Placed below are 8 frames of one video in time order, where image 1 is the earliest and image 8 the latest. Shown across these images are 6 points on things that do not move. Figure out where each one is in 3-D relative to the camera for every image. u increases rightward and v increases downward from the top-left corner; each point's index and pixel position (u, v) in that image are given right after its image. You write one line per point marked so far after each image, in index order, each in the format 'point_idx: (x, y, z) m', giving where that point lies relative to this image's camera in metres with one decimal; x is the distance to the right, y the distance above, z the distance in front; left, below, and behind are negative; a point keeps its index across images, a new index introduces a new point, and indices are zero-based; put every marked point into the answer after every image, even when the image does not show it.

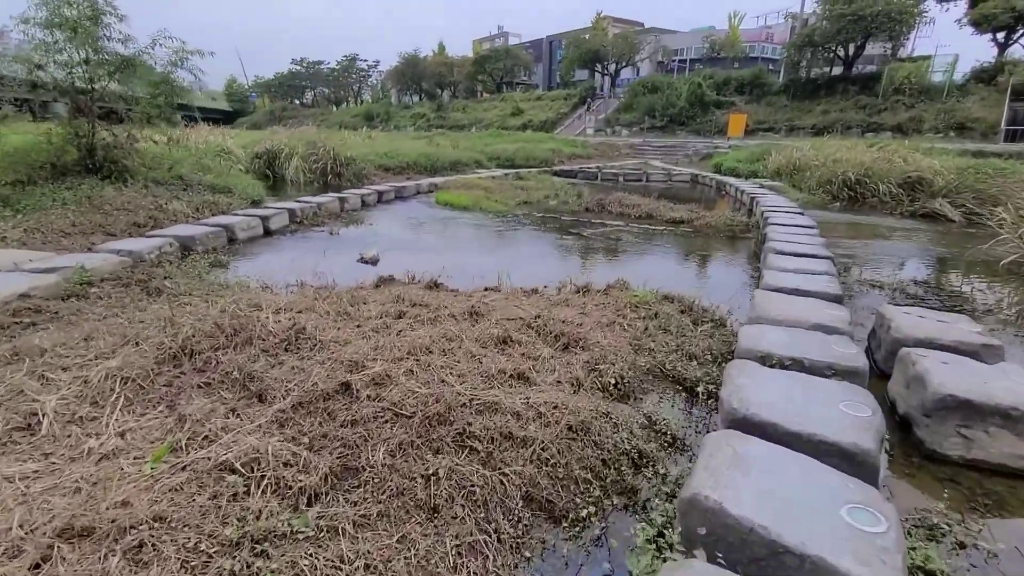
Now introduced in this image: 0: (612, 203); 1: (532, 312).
0: (+1.4, +1.2, +7.0) m
1: (+0.1, -0.1, +2.6) m
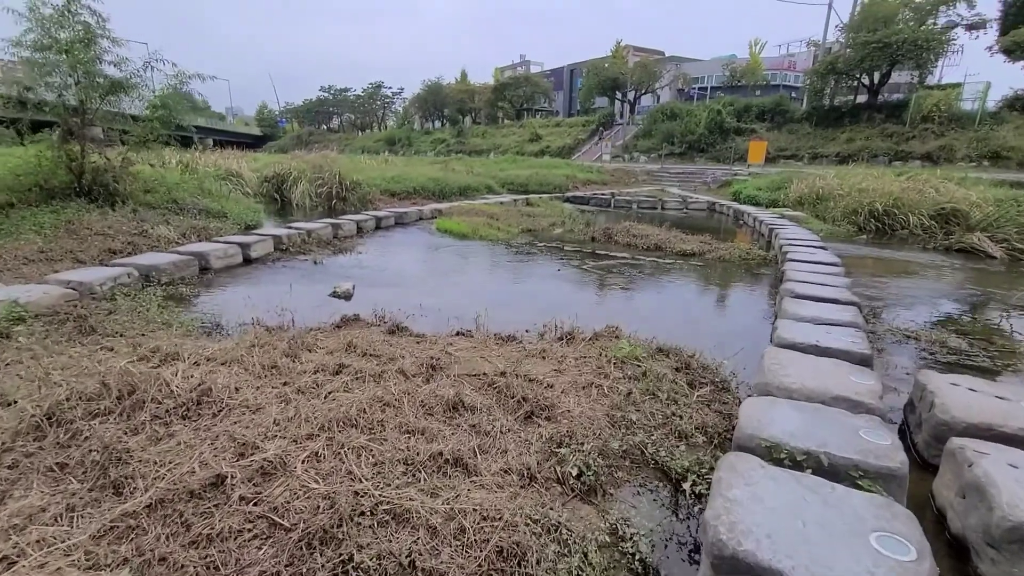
0: (+1.4, +0.8, +6.6) m
1: (-0.1, -0.4, +2.3) m
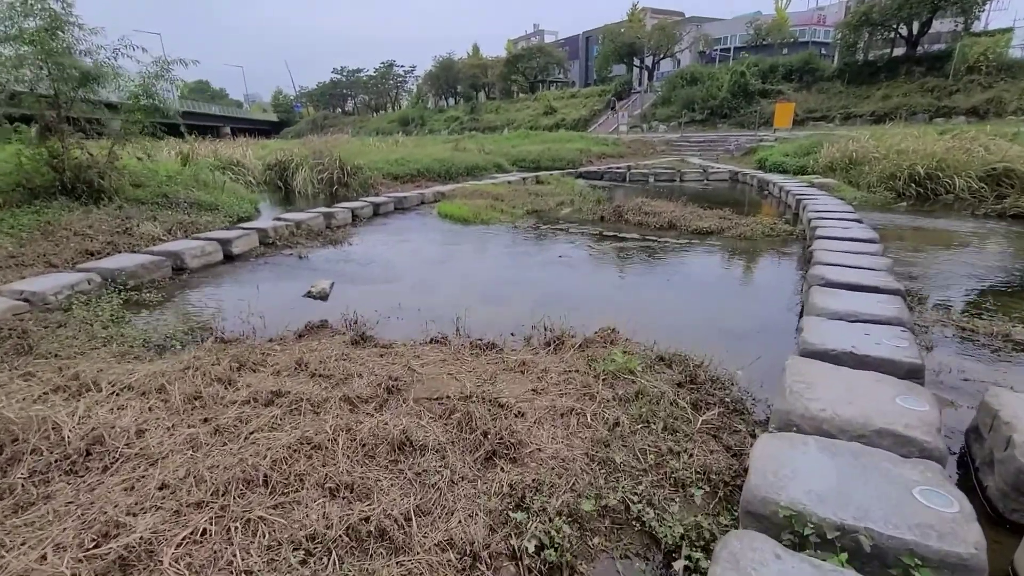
0: (+1.5, +1.0, +6.1) m
1: (-0.2, -0.4, +1.9) m
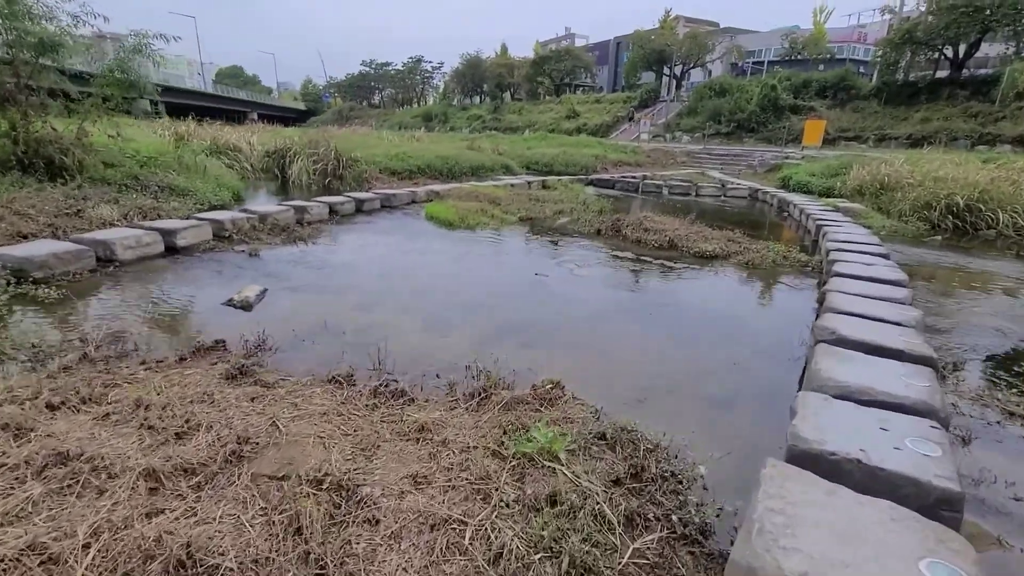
0: (+1.4, +0.7, +5.6) m
1: (-0.5, -0.5, +1.4) m
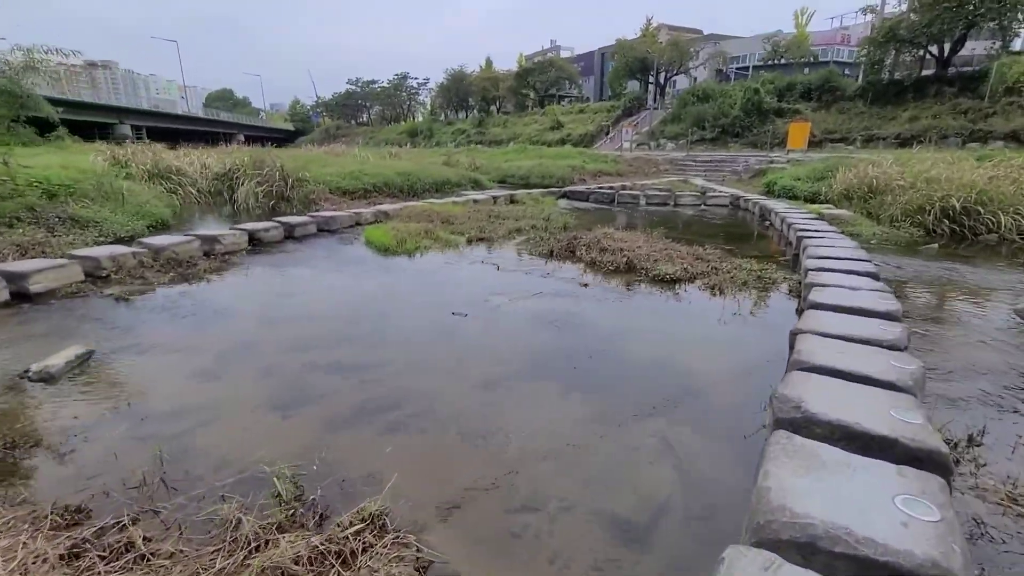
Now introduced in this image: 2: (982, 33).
0: (+0.8, +0.5, +5.0) m
1: (-1.1, -0.7, +0.8) m
2: (+16.8, +9.1, +17.4) m
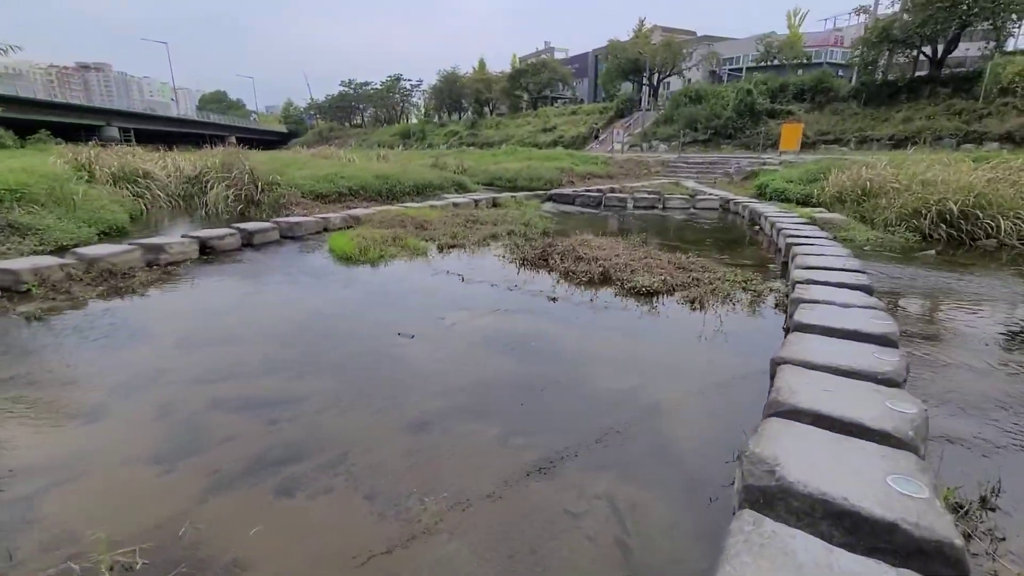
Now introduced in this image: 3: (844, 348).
0: (+0.5, +0.4, +4.7) m
1: (-1.3, -0.8, +0.4) m
2: (+16.4, +9.0, +17.3) m
3: (+1.4, -0.2, +2.1) m
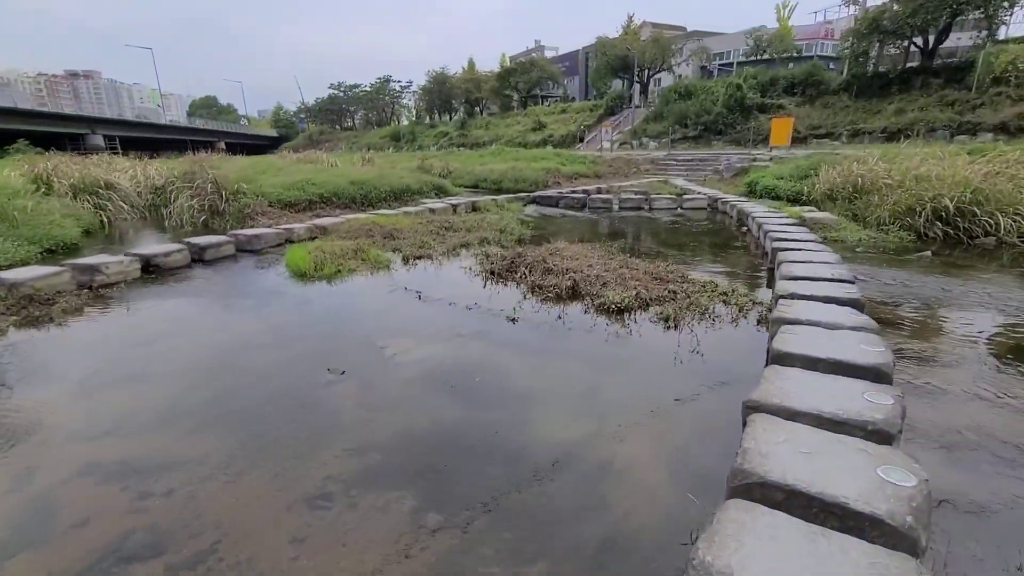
0: (+0.2, +0.2, +4.3) m
1: (-1.5, -1.0, +0.1) m
2: (+15.8, +9.2, +17.0) m
3: (+1.1, -0.3, +1.8) m
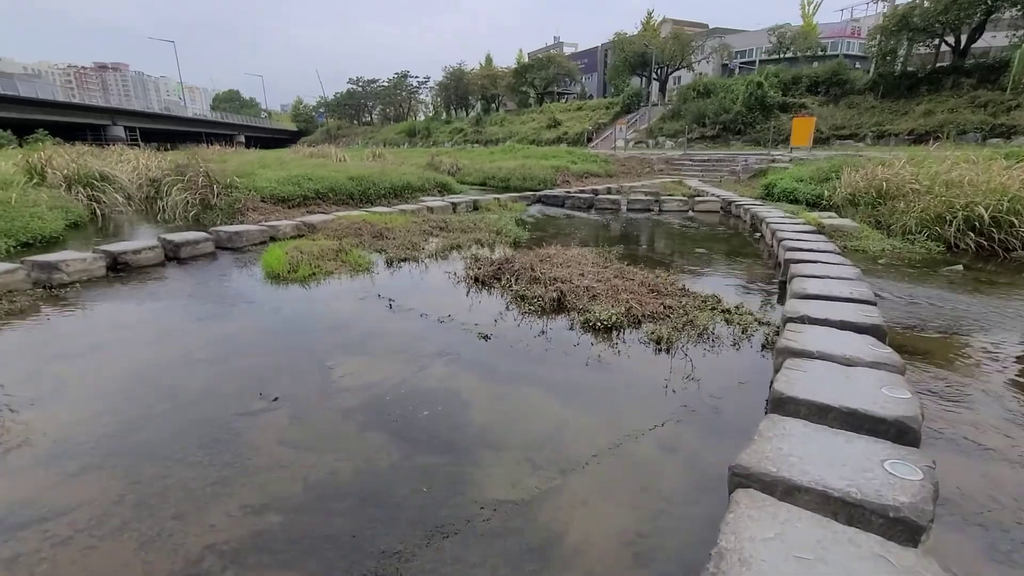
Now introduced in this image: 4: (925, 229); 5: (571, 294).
0: (+0.1, +0.2, +4.0) m
1: (-1.8, -1.0, -0.2) m
2: (+16.3, +8.9, +16.2) m
3: (+0.9, -0.5, +1.4) m
4: (+4.4, +0.6, +5.3) m
5: (+0.4, -0.1, +3.3) m
